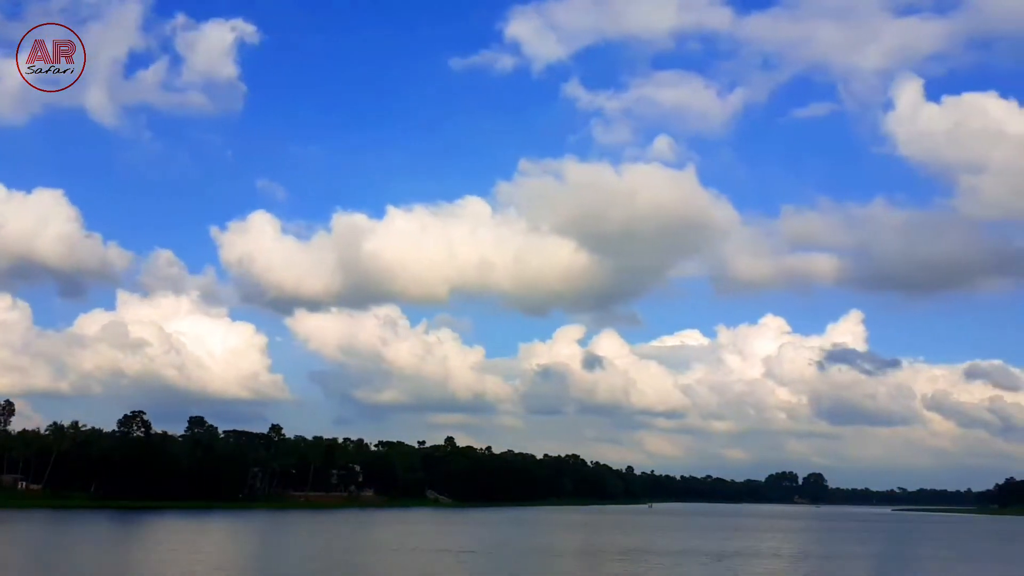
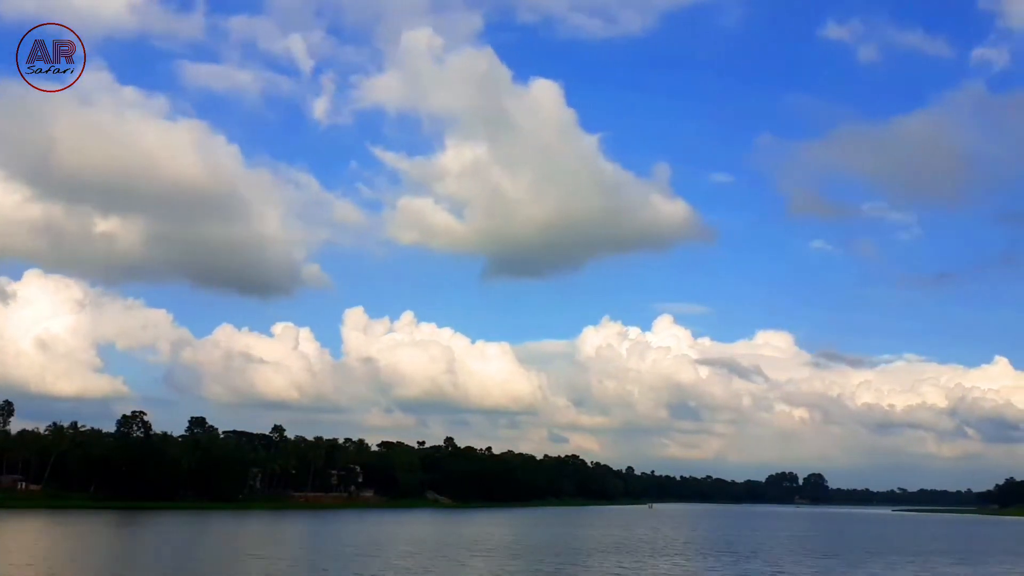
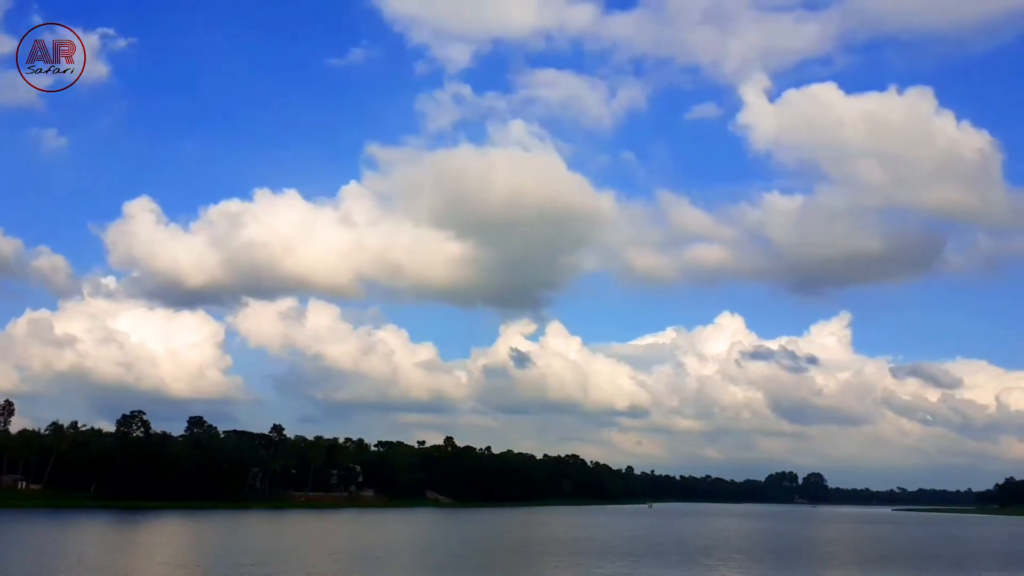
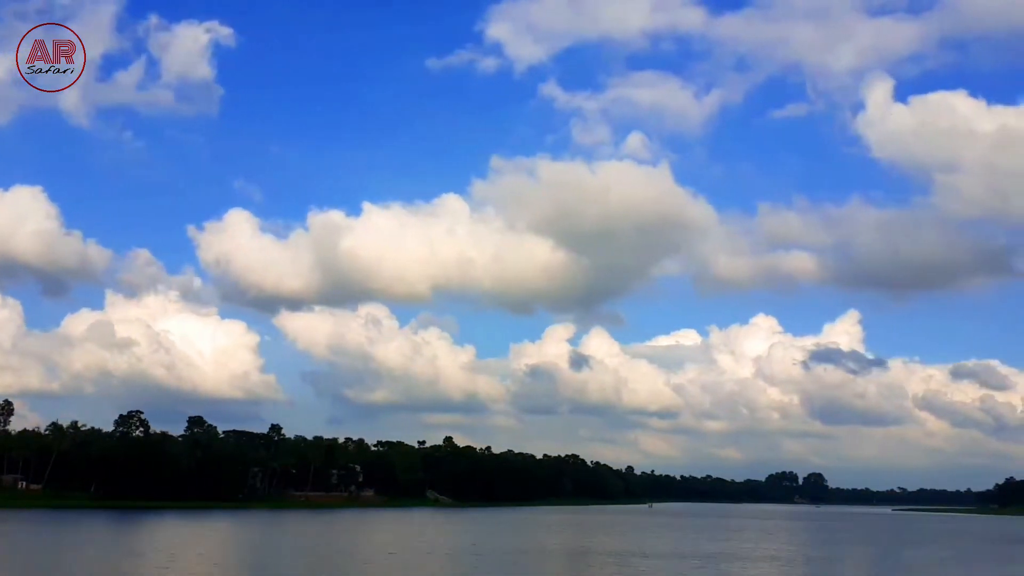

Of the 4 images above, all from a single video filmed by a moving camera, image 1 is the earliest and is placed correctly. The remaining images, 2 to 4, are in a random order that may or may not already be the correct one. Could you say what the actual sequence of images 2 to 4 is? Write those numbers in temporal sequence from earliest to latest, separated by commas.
4, 3, 2
